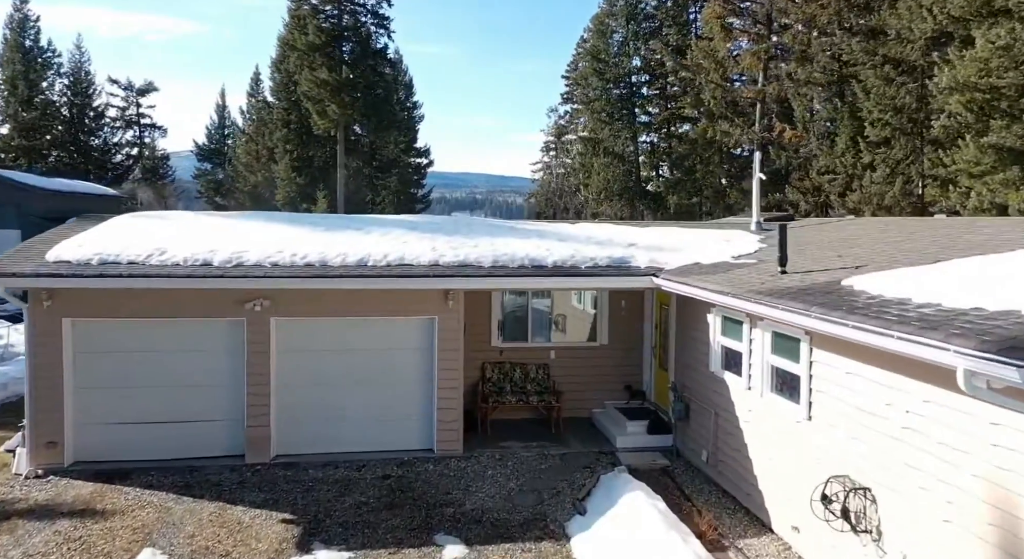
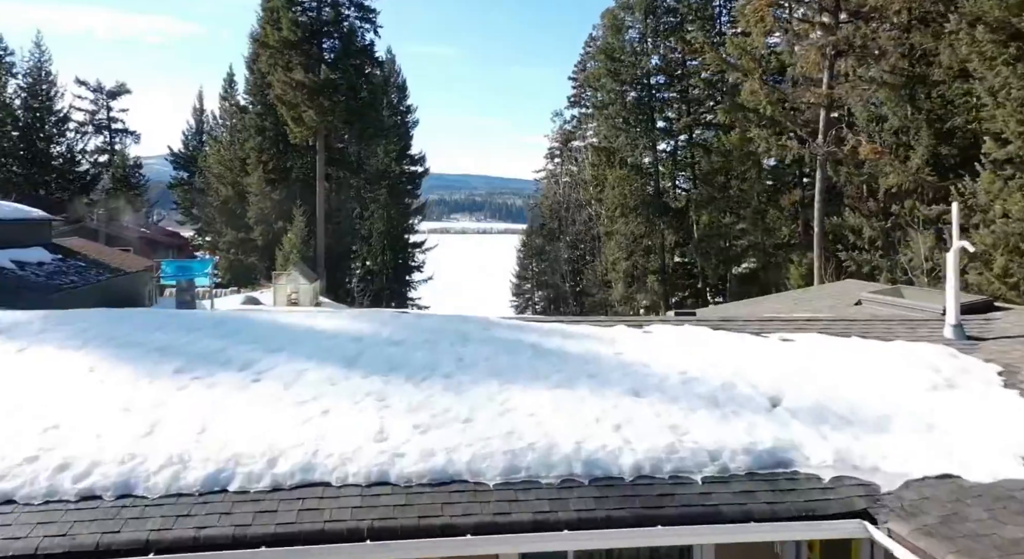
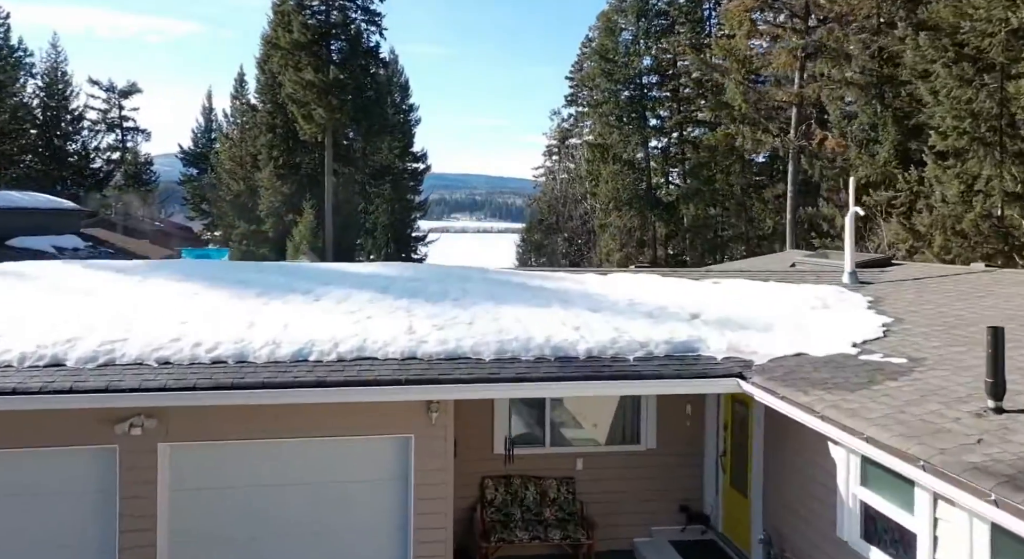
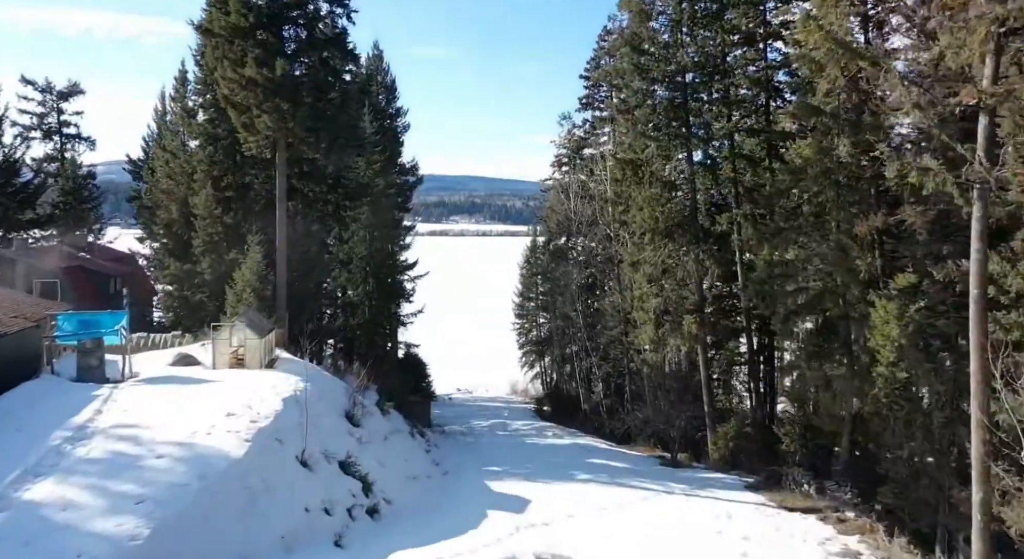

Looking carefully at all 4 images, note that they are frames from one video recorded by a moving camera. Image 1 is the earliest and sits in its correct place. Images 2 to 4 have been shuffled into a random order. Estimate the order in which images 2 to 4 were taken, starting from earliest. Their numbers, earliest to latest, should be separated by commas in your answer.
3, 2, 4
